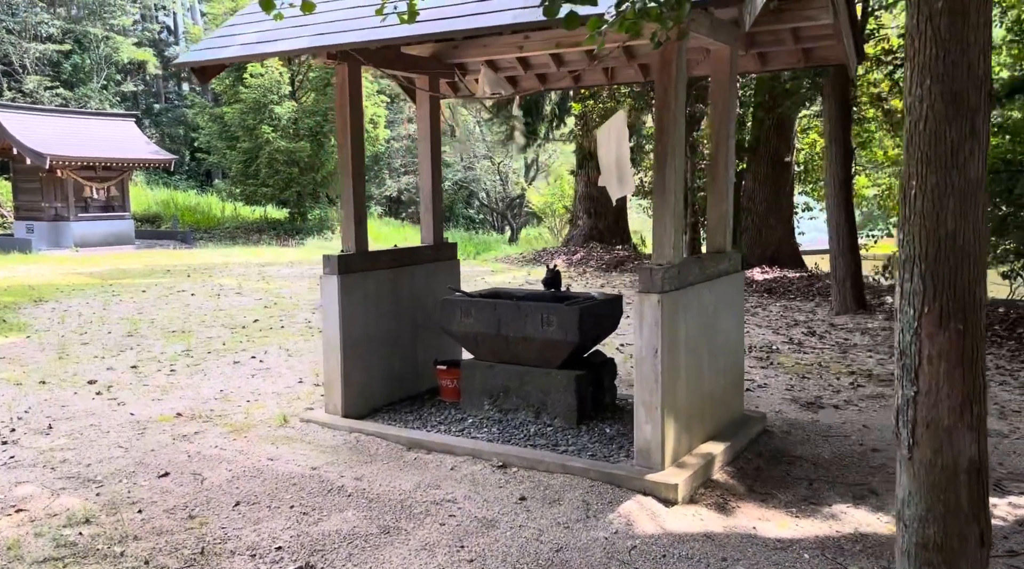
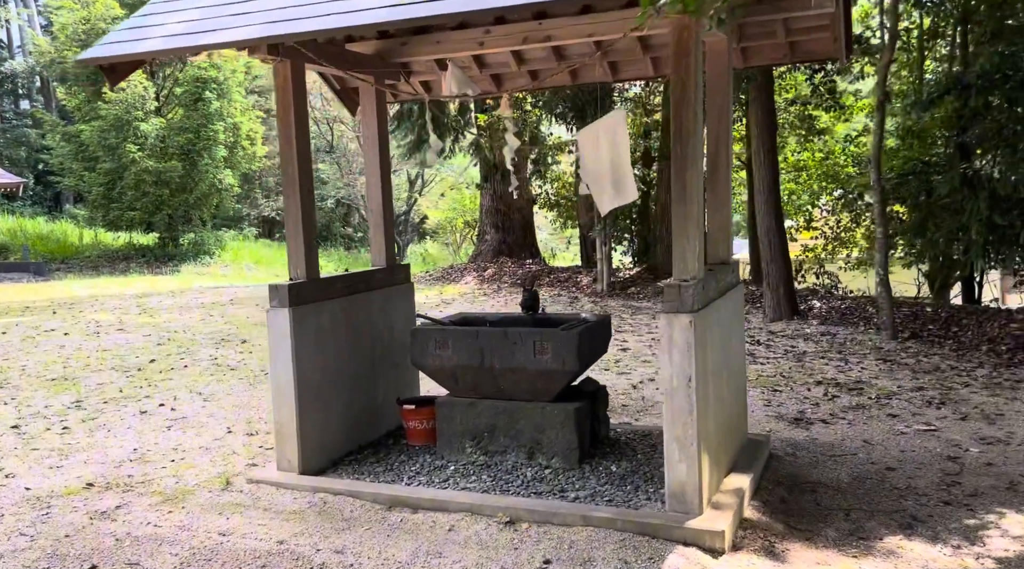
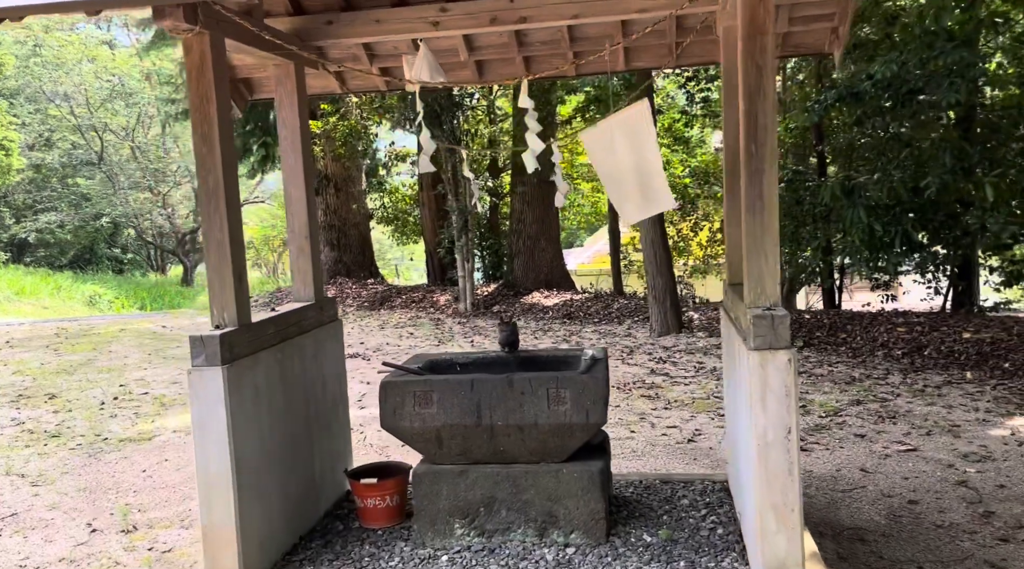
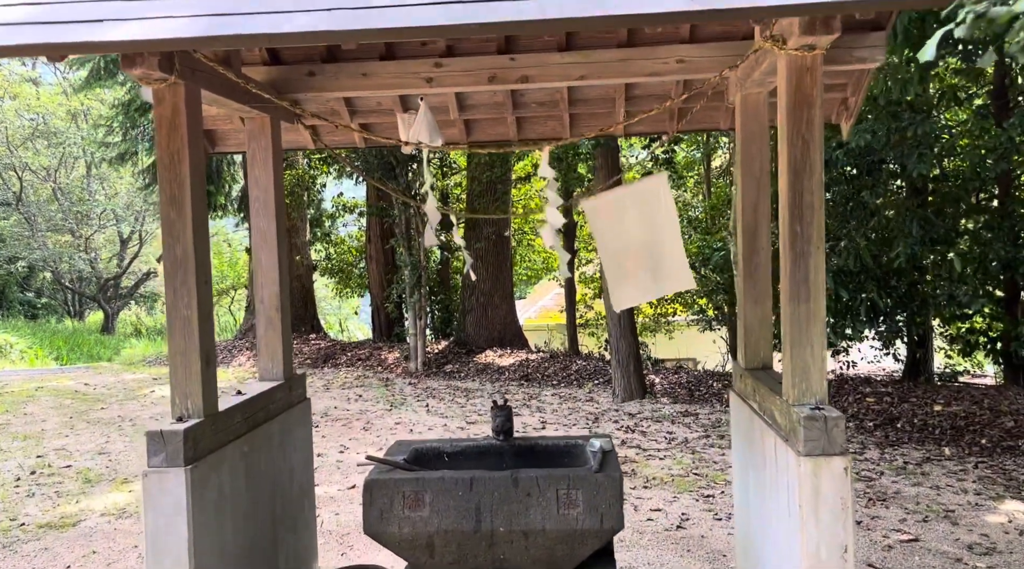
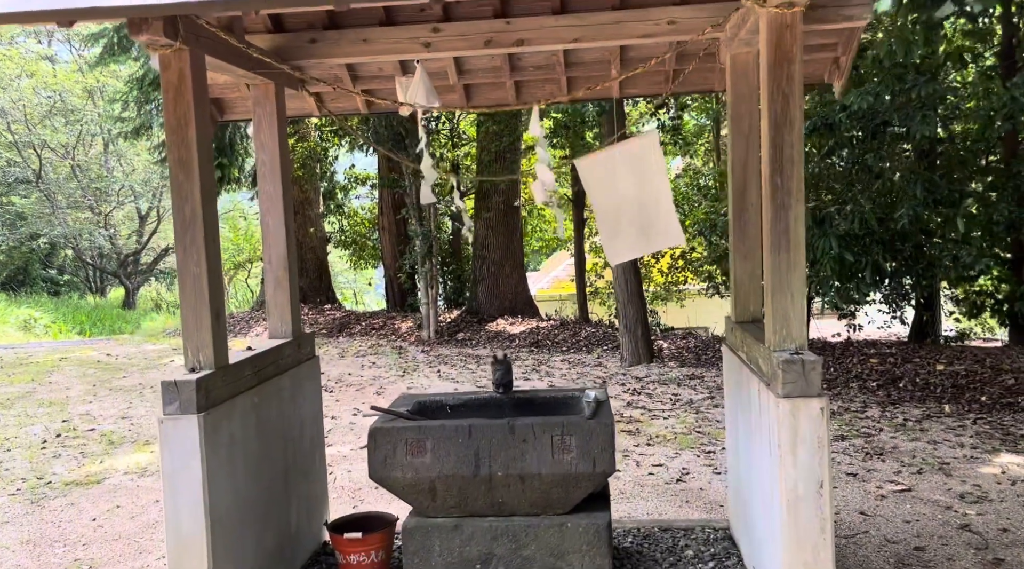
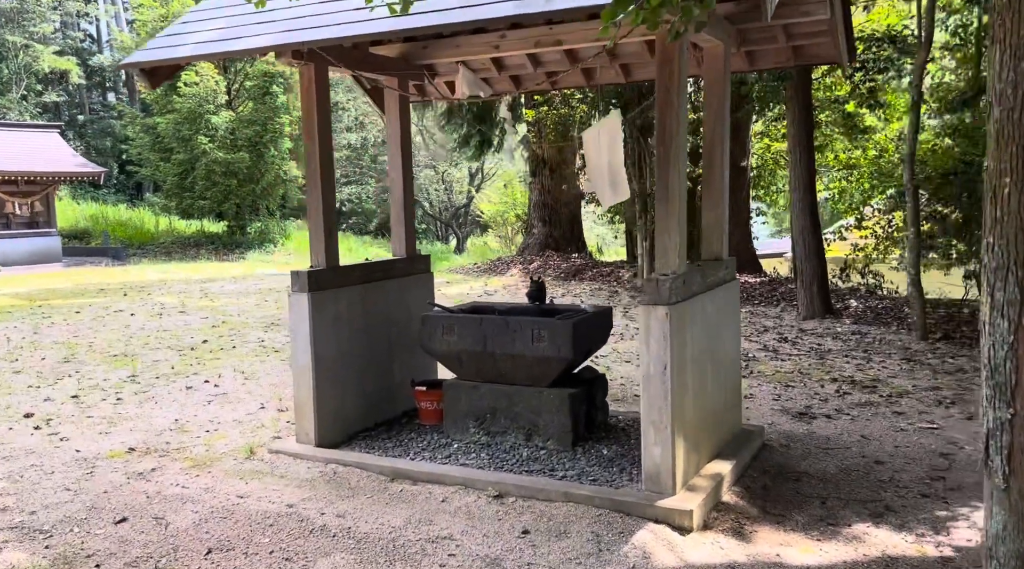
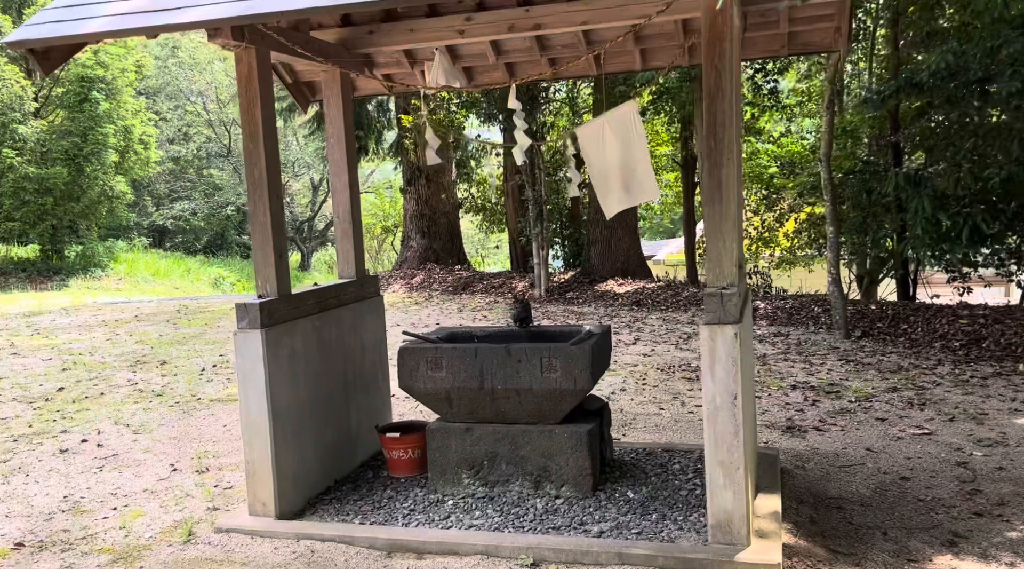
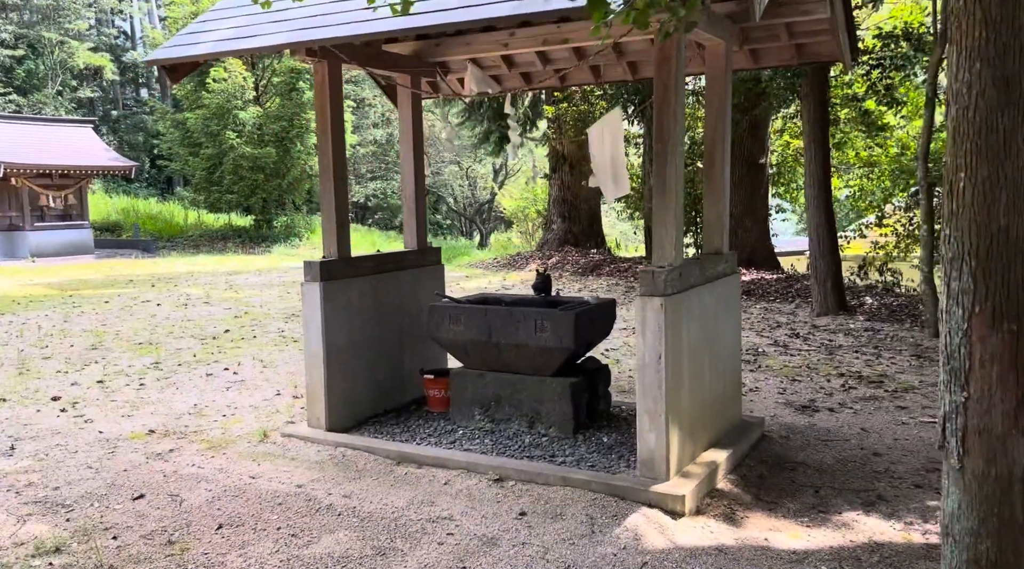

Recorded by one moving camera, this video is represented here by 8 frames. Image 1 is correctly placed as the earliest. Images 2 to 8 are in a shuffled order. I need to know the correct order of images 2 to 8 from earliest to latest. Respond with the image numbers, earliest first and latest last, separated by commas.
8, 6, 2, 7, 3, 5, 4
